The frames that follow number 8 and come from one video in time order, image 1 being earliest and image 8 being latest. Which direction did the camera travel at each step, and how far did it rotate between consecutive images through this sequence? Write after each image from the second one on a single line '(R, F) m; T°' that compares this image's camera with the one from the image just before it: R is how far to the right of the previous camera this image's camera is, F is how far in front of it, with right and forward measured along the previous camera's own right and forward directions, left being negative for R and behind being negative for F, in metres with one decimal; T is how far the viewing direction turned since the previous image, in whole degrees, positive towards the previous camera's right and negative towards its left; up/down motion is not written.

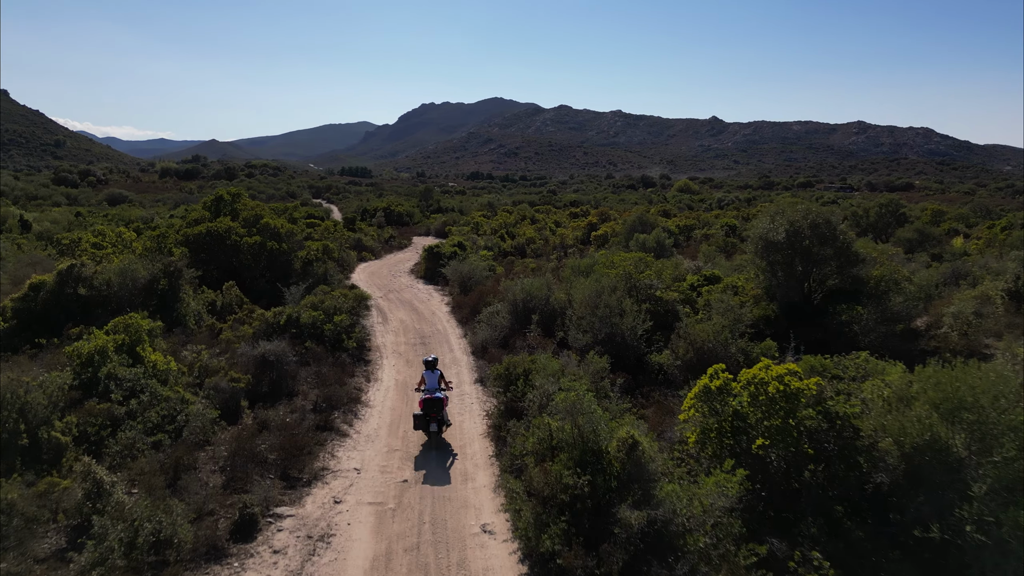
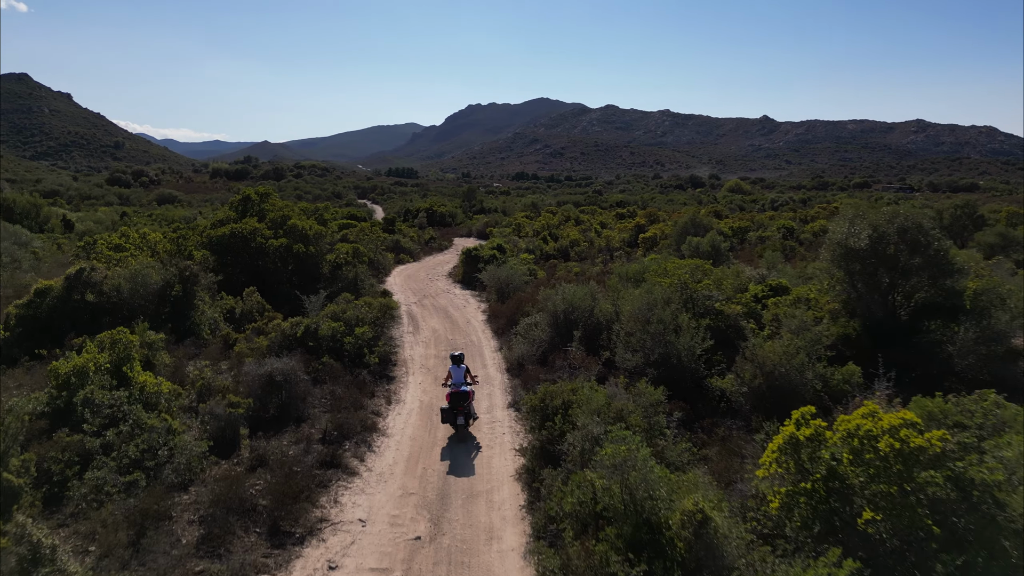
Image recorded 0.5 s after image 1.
(+0.1, +1.3) m; -4°
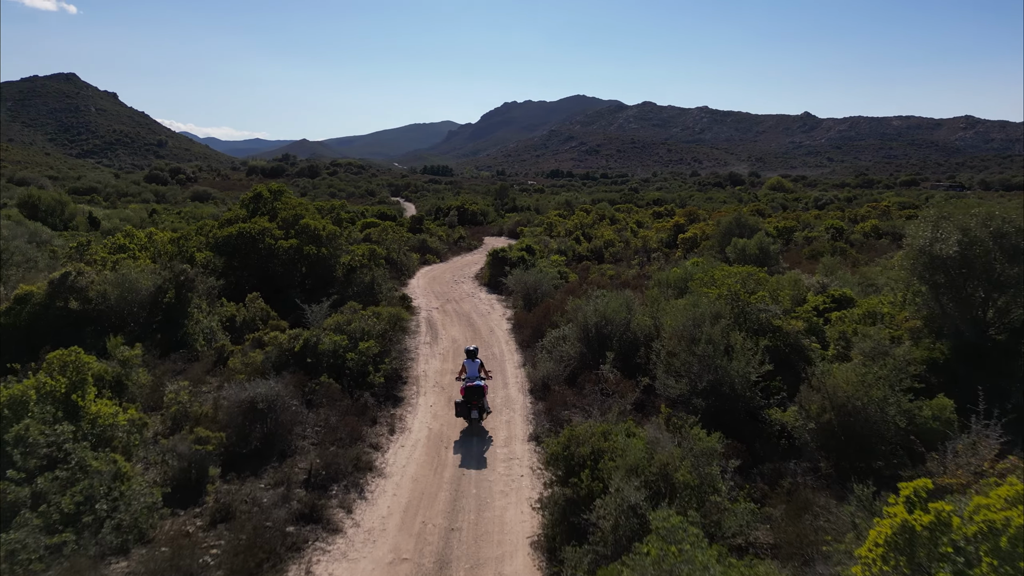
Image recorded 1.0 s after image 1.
(+0.1, +1.3) m; -3°
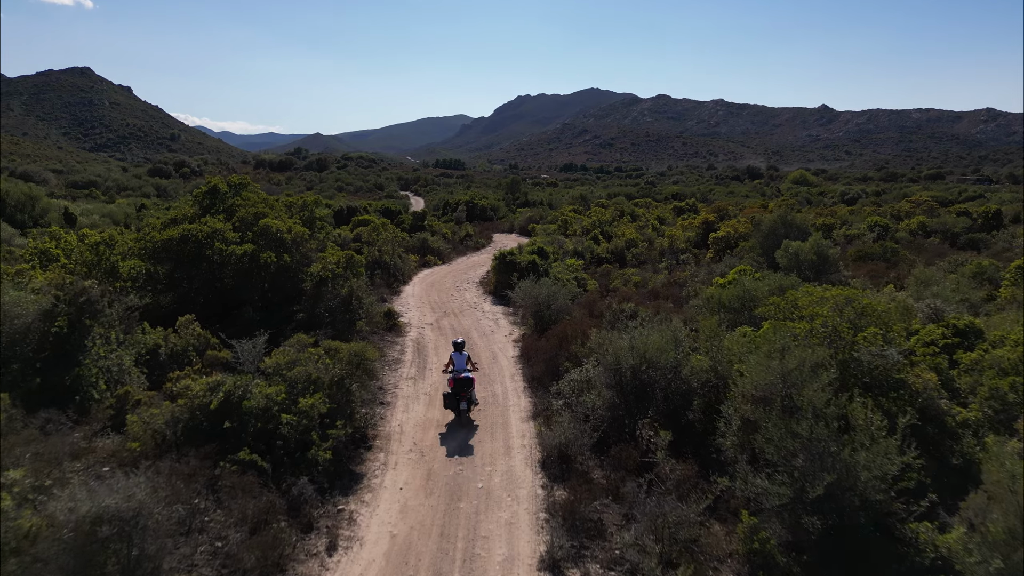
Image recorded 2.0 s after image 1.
(+0.1, +2.8) m; -1°
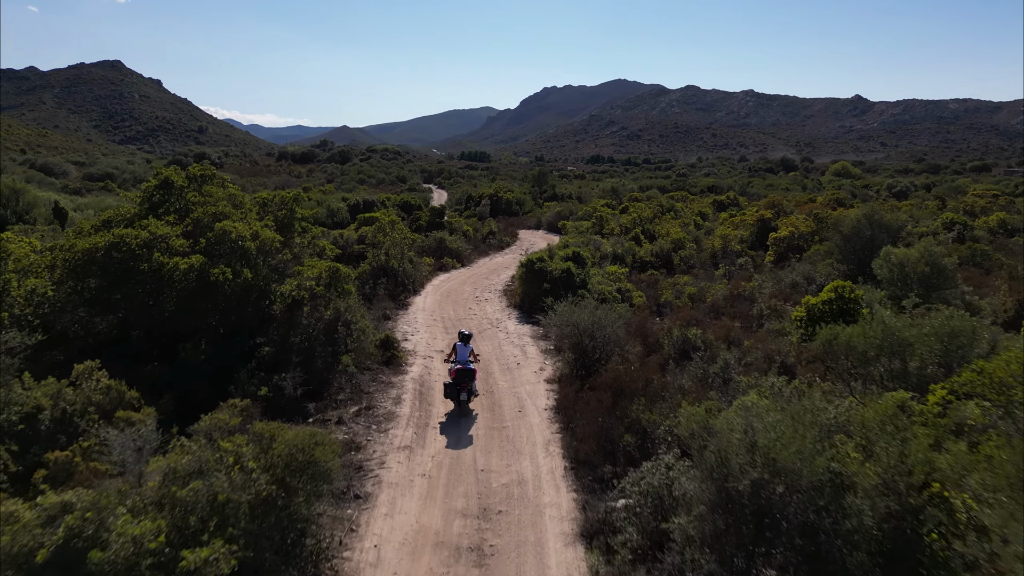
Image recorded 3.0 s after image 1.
(-0.1, +2.9) m; -2°
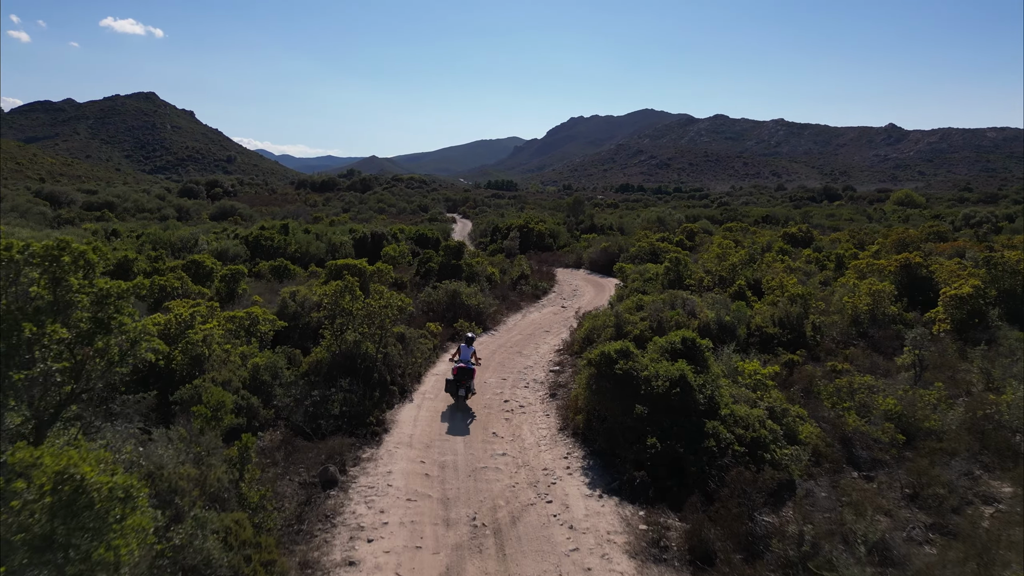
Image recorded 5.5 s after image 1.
(-0.4, +6.5) m; -2°
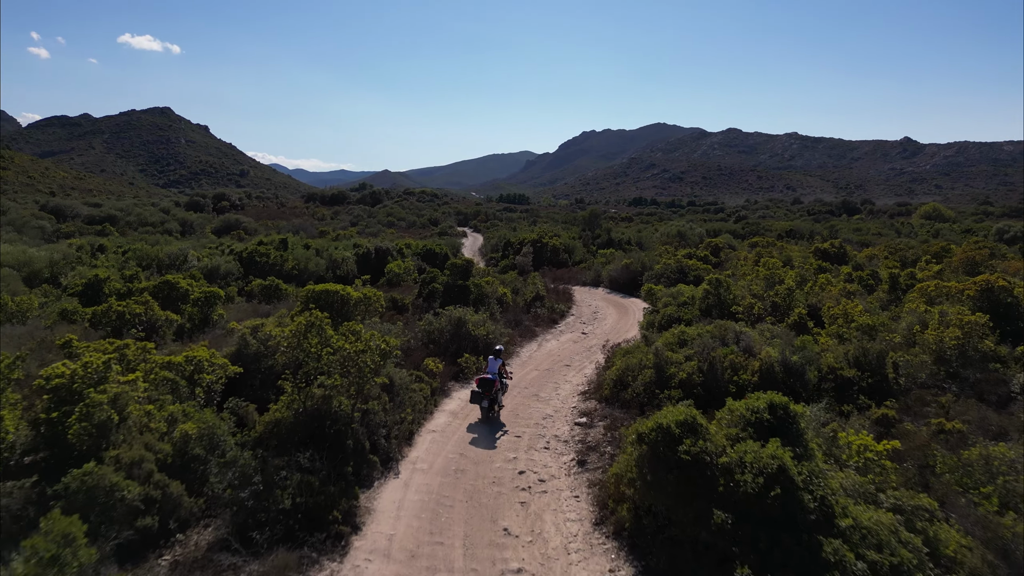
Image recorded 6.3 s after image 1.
(-0.1, +2.3) m; -1°
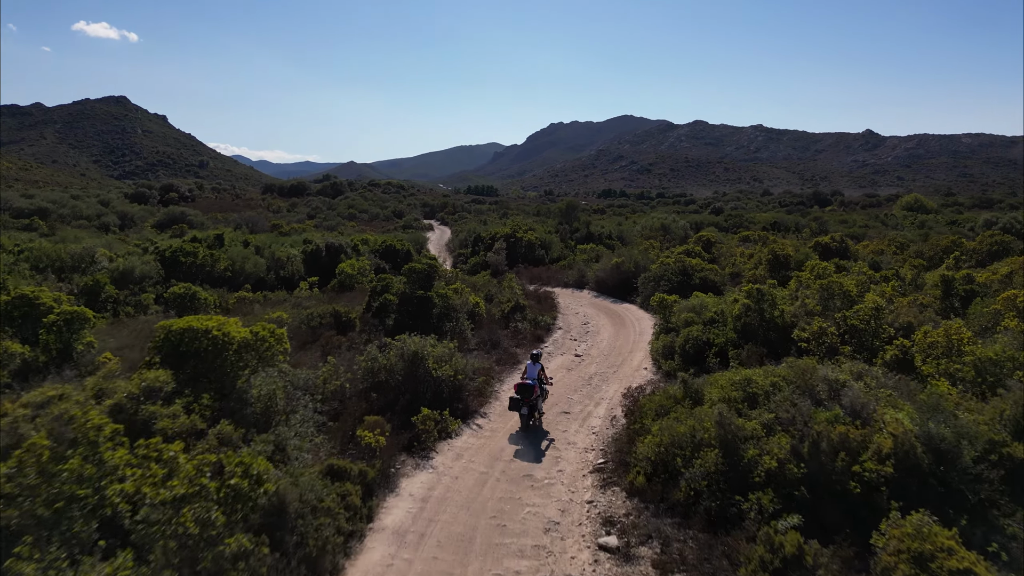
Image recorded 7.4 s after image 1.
(-0.1, +3.8) m; +3°
